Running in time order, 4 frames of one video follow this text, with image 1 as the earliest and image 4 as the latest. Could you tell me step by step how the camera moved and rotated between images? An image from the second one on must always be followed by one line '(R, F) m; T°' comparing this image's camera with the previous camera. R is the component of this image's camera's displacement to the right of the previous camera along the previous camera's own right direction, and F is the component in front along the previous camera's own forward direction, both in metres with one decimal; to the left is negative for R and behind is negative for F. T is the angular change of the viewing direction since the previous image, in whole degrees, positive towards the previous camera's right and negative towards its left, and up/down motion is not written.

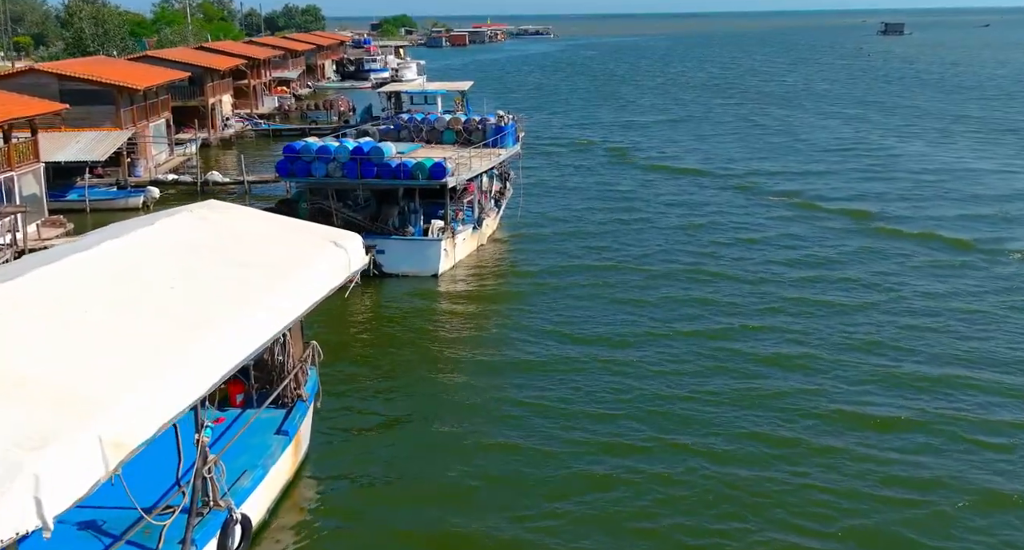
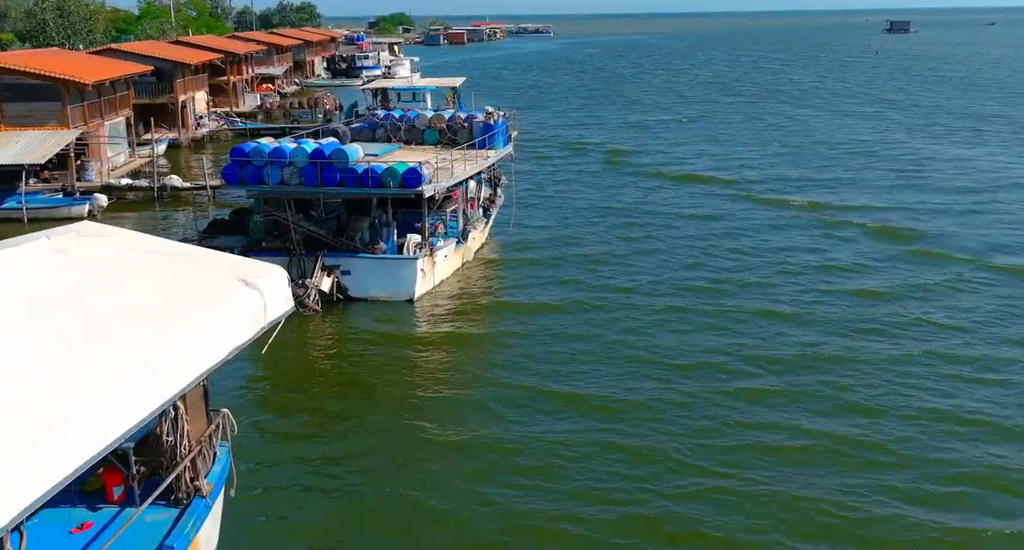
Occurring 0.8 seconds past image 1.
(+0.3, +4.3) m; 0°
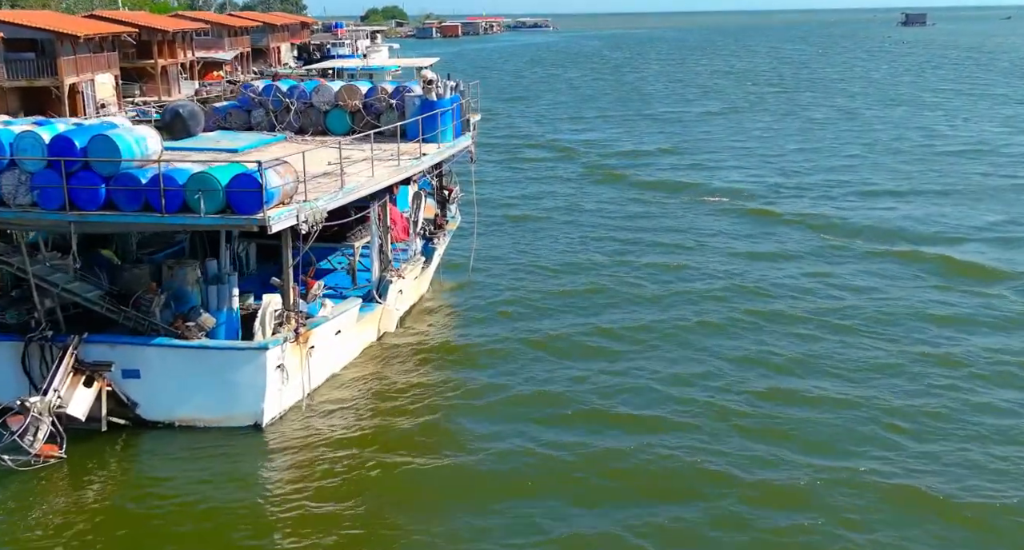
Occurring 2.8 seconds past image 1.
(+0.7, +11.8) m; 0°
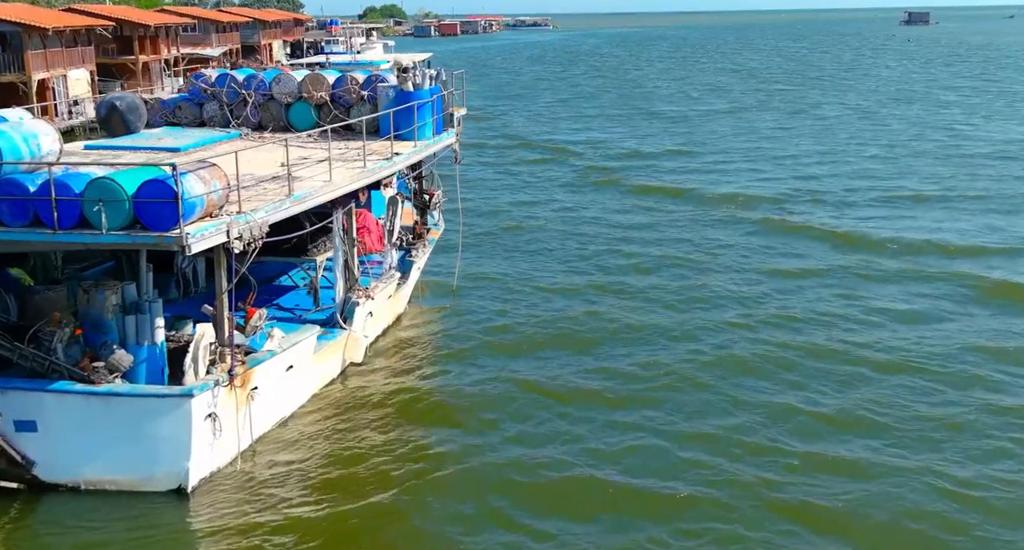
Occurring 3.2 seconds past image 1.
(+0.2, +2.5) m; 0°
